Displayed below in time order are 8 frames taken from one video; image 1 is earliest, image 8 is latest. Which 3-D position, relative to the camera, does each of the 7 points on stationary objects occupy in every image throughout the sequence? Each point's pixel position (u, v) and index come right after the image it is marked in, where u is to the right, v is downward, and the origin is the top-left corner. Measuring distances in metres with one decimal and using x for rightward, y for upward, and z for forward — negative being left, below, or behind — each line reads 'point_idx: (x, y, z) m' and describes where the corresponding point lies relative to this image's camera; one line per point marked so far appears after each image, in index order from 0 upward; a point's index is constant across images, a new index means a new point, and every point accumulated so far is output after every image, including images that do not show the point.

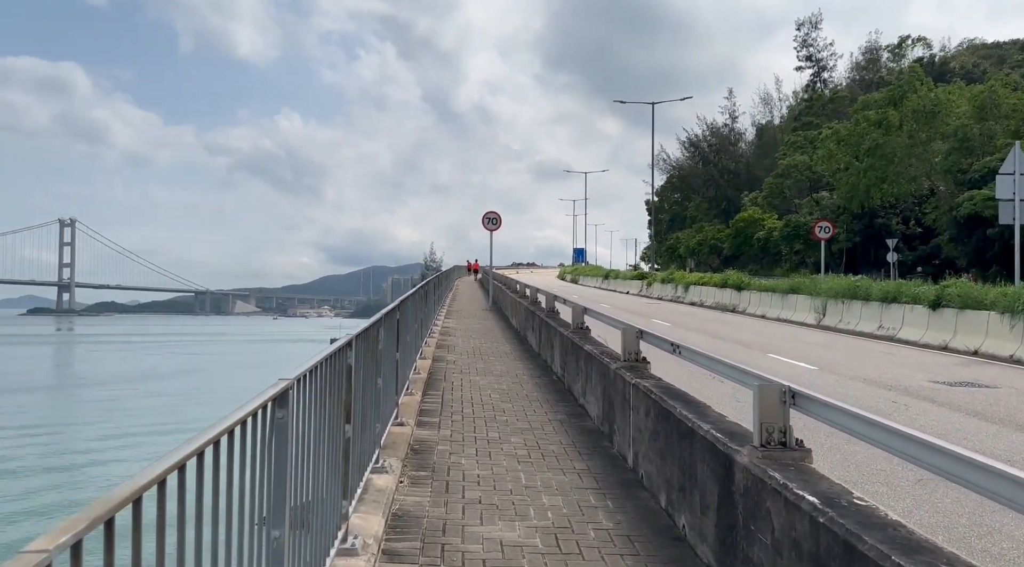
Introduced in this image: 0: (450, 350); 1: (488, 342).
0: (-0.9, -1.0, +10.5) m
1: (-0.4, -1.0, +11.8) m
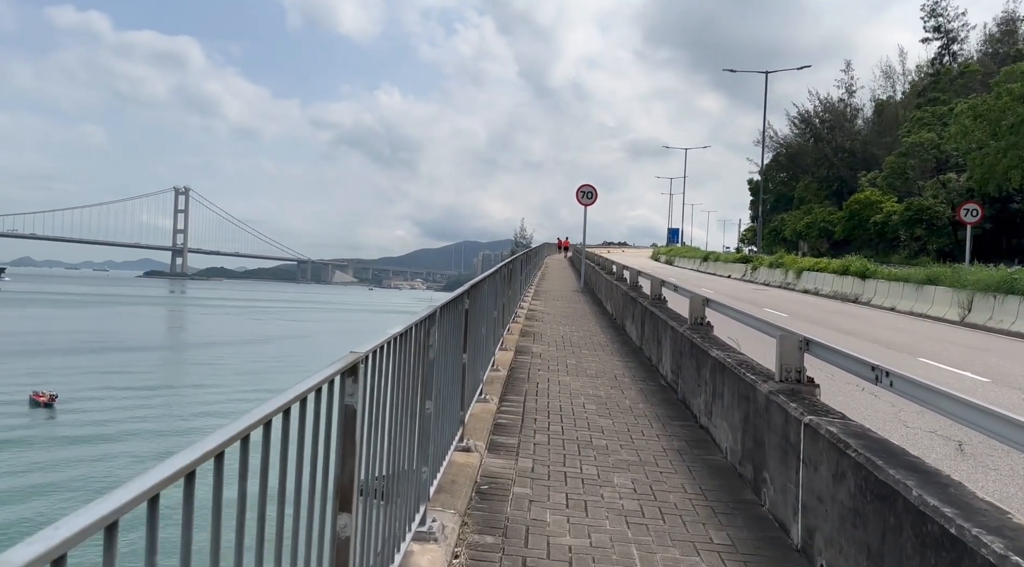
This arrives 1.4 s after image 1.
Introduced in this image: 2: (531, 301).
0: (+0.3, -0.7, +9.1) m
1: (+1.0, -0.7, +10.3) m
2: (+0.4, -0.3, +14.7) m
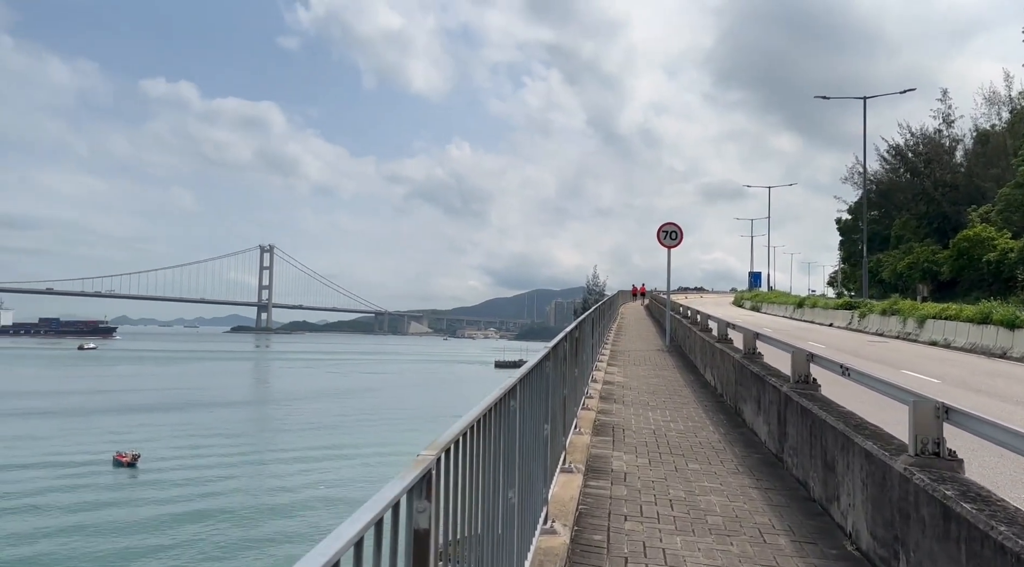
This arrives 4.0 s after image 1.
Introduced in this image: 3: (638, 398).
0: (+0.9, -1.3, +6.2) m
1: (+1.7, -1.4, +7.3) m
2: (+1.5, -1.3, +11.8) m
3: (+1.5, -1.4, +8.7) m
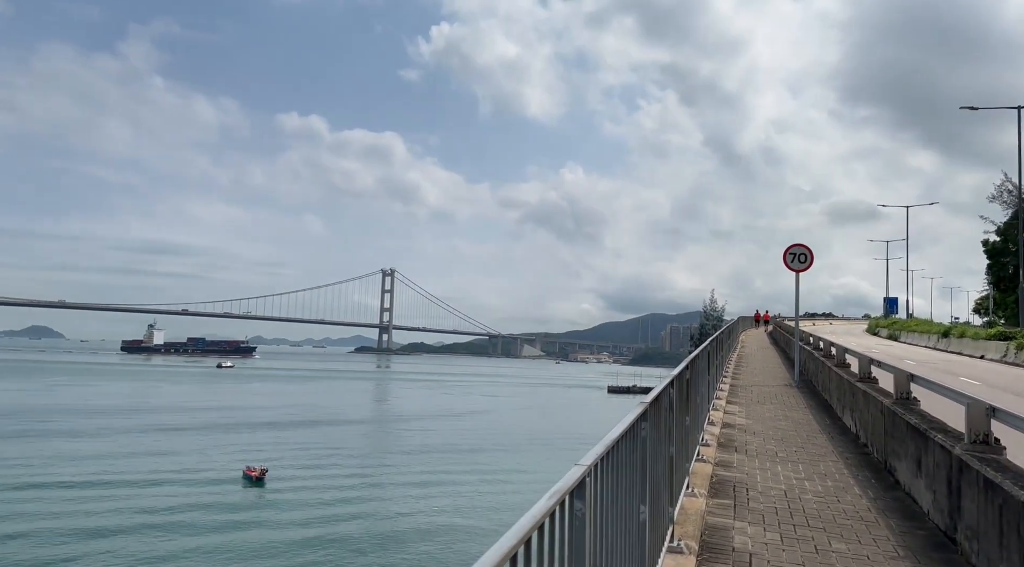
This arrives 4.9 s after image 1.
0: (+1.6, -1.6, +5.2) m
1: (+2.6, -1.6, +6.2) m
2: (+3.1, -1.7, +10.6) m
3: (+2.6, -1.7, +7.5) m
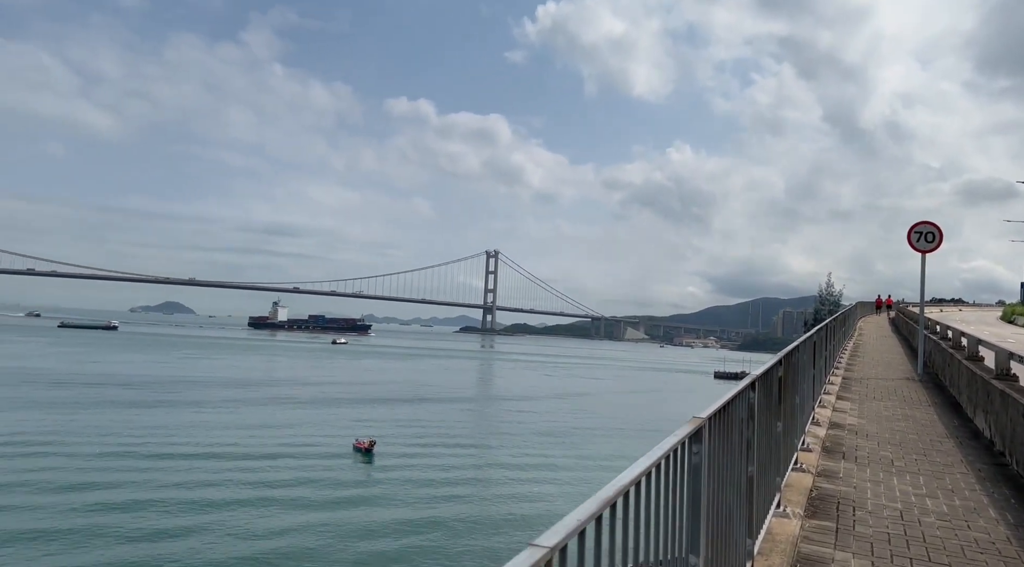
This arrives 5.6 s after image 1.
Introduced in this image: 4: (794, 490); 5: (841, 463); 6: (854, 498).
0: (+2.0, -1.5, +4.4) m
1: (+3.1, -1.5, +5.2) m
2: (+4.2, -1.5, +9.6) m
3: (+3.3, -1.5, +6.6) m
4: (+1.9, -1.4, +4.8) m
5: (+2.8, -1.5, +6.2) m
6: (+2.4, -1.5, +5.0) m
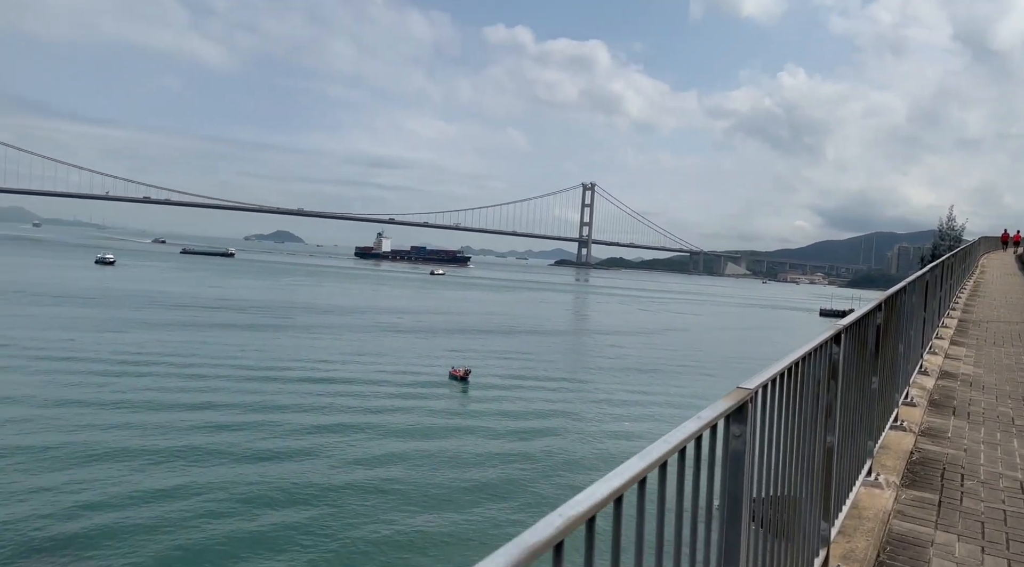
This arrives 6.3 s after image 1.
0: (+2.3, -1.1, +3.8) m
1: (+3.4, -1.1, +4.5) m
2: (+5.2, -0.7, +8.6) m
3: (+3.9, -1.0, +5.8) m
4: (+2.2, -1.0, +4.2) m
5: (+3.3, -1.0, +5.4) m
6: (+2.7, -1.1, +4.4) m
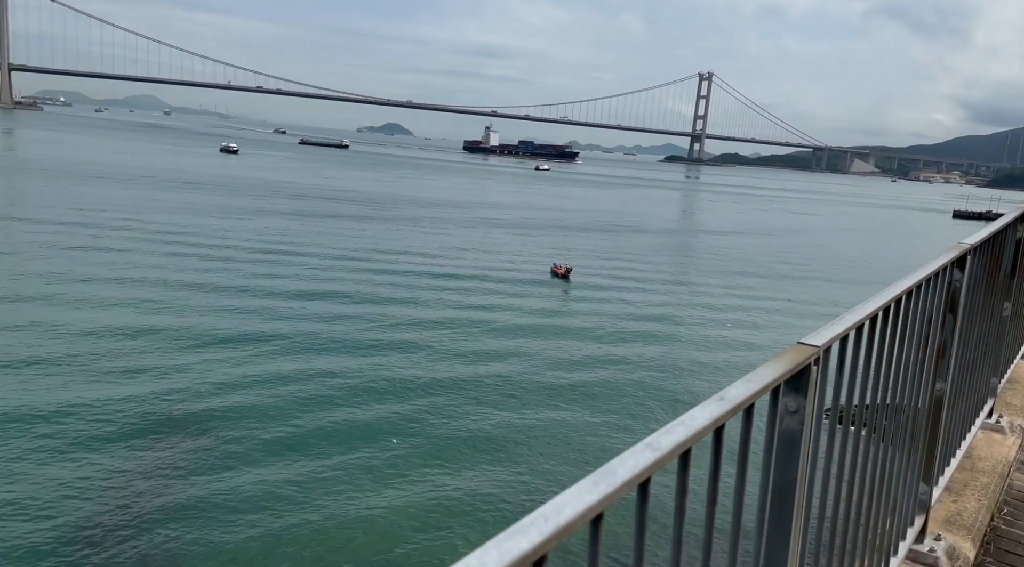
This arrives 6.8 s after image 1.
0: (+2.6, -0.7, +3.2) m
1: (+3.8, -0.7, +3.8) m
2: (+6.1, +0.2, +7.5) m
3: (+4.4, -0.4, +5.0) m
4: (+2.6, -0.5, +3.7) m
5: (+3.8, -0.4, +4.7) m
6: (+3.1, -0.6, +3.8) m
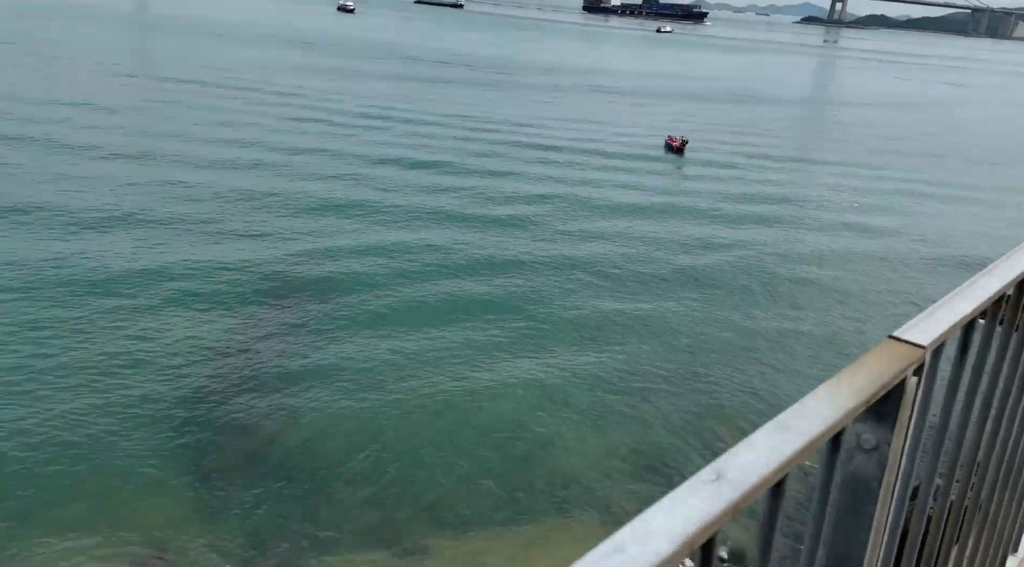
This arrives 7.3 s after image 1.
0: (+2.9, -0.4, +2.7) m
1: (+4.2, -0.4, +3.0) m
2: (+7.1, +1.0, +6.2) m
3: (+5.0, 0.0, +4.1) m
4: (+3.0, -0.2, +3.1) m
5: (+4.3, 0.0, +3.9) m
6: (+3.5, -0.3, +3.1) m
